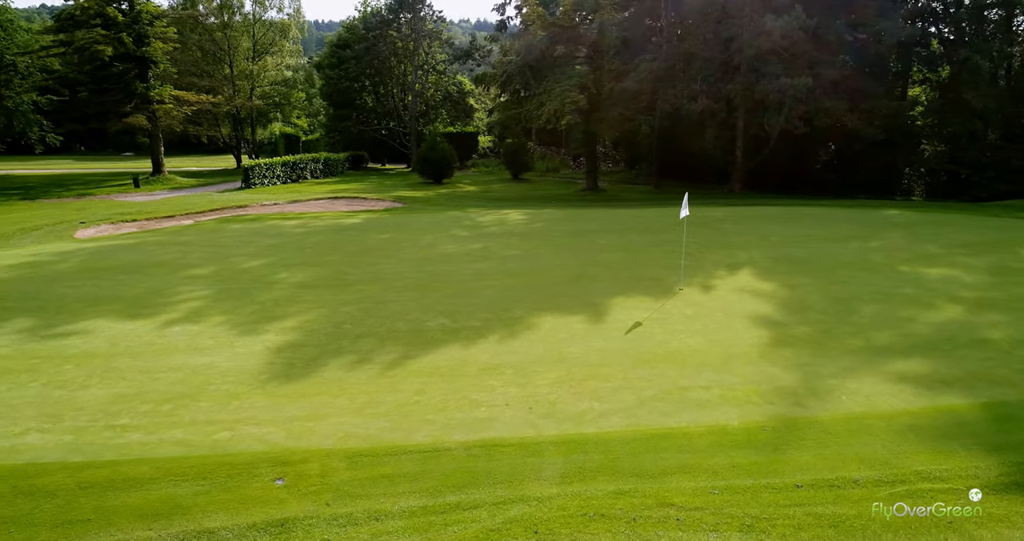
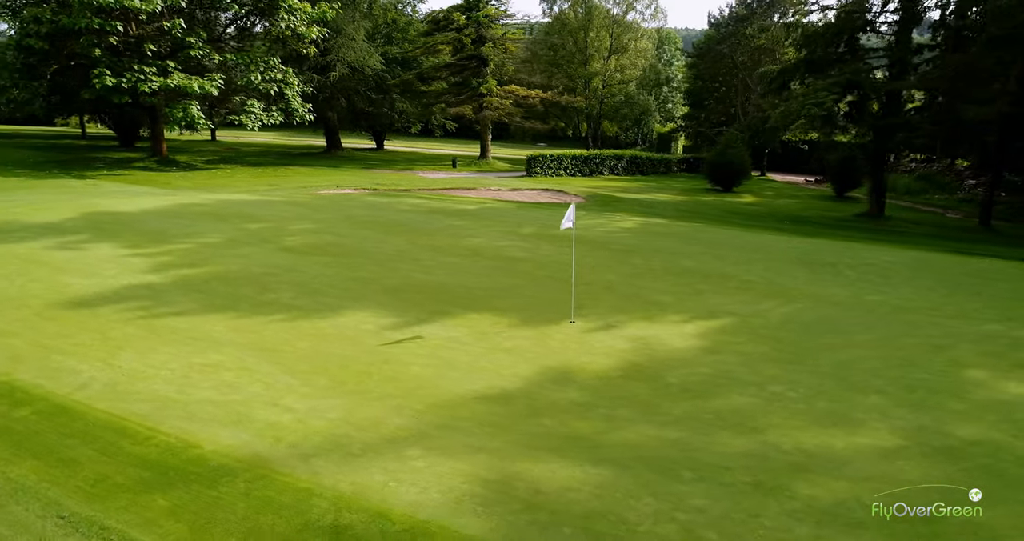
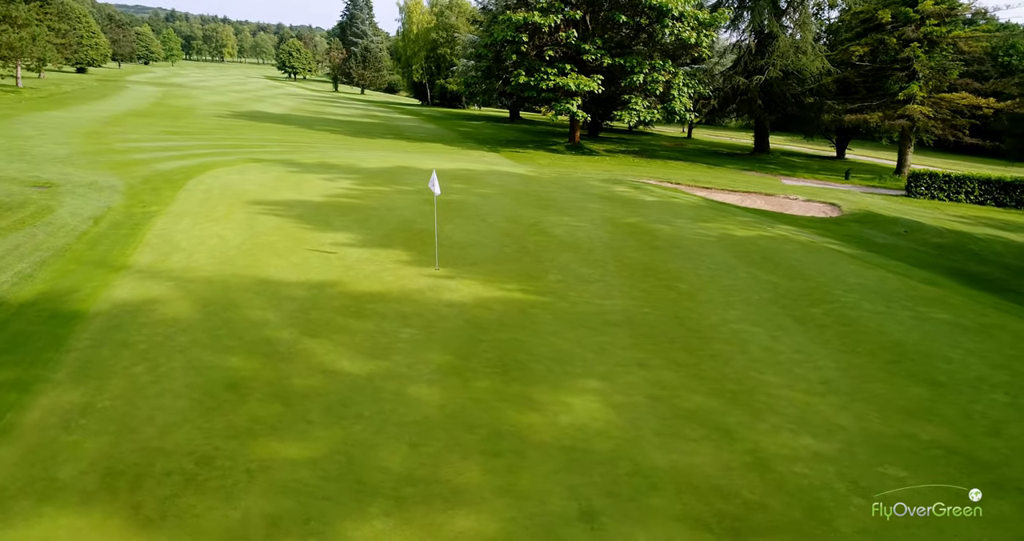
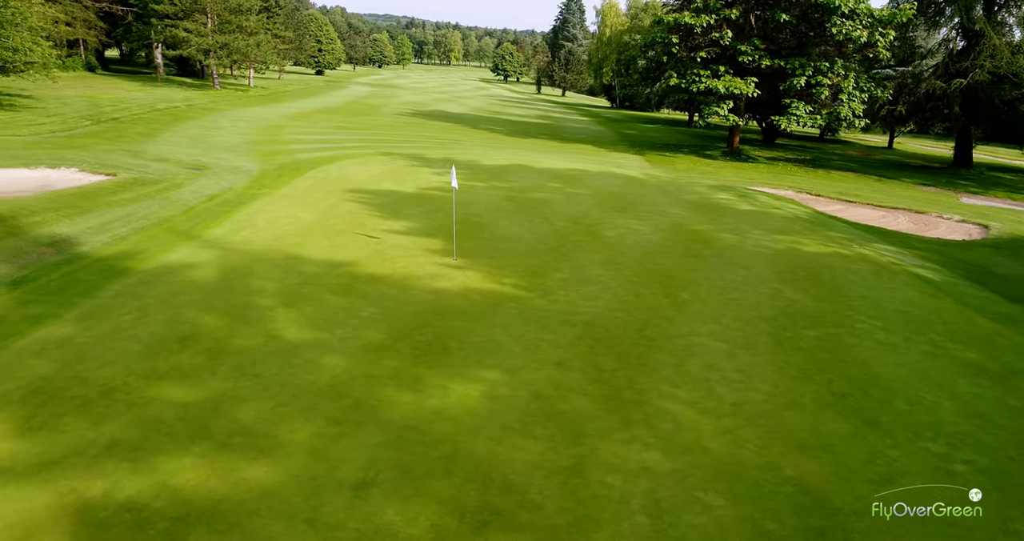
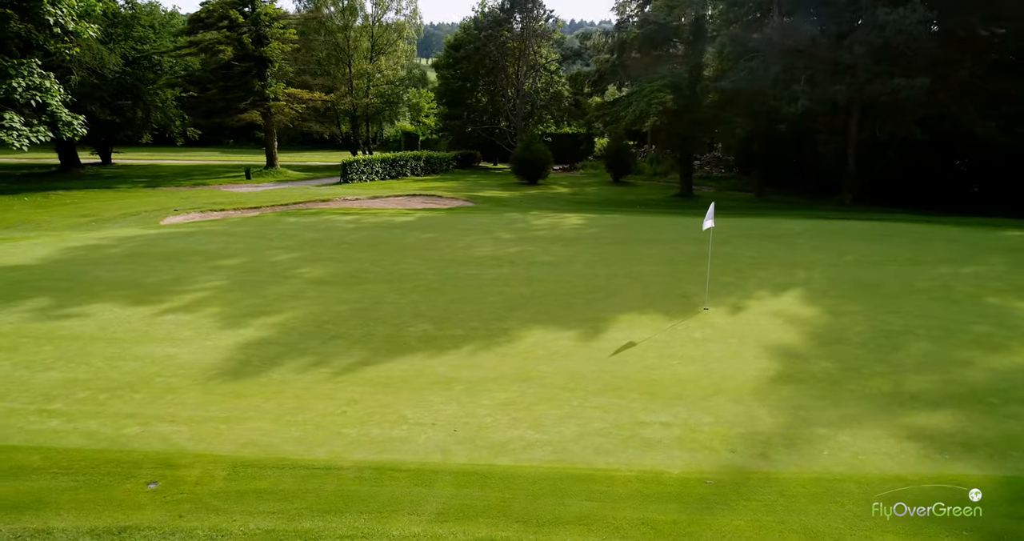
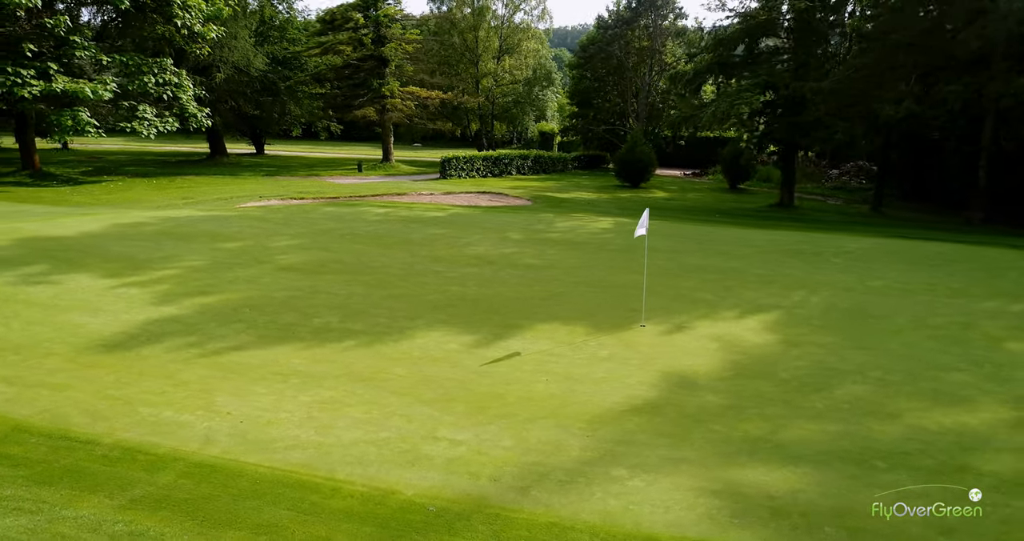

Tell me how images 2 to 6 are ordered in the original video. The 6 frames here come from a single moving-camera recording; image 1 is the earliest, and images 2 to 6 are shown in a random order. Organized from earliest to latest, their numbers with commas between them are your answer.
5, 6, 2, 3, 4
